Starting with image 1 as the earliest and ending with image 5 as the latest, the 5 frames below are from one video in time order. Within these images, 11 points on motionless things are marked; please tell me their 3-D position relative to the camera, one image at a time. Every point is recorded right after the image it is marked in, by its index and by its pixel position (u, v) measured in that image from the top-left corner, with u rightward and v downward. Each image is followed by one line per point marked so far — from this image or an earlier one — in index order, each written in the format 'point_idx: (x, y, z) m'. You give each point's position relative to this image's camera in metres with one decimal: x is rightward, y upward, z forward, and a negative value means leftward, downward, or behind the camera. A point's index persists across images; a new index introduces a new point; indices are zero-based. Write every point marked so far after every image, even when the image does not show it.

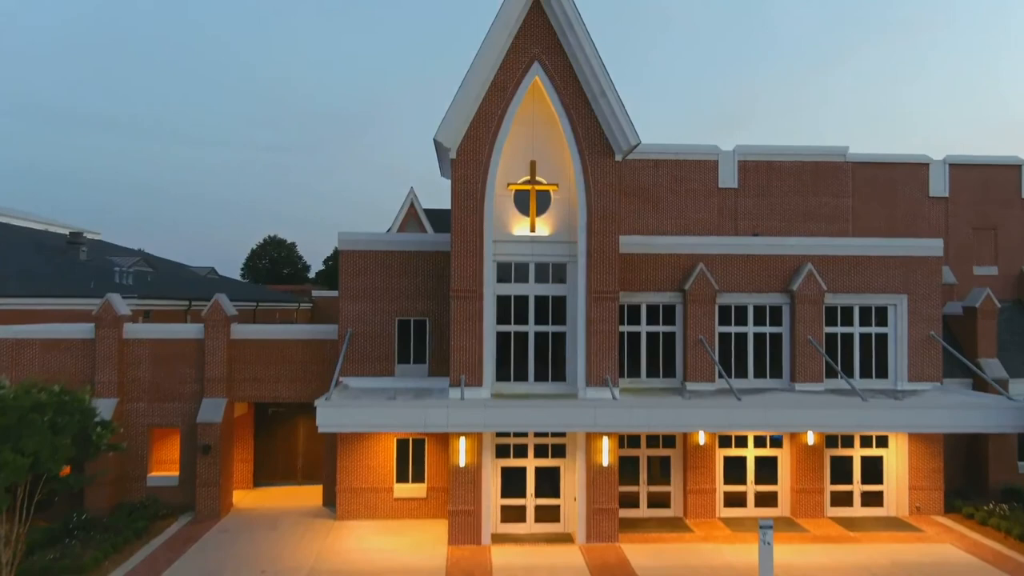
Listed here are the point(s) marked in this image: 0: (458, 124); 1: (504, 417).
0: (-1.1, +3.3, +18.9) m
1: (-0.1, -2.5, +17.6) m
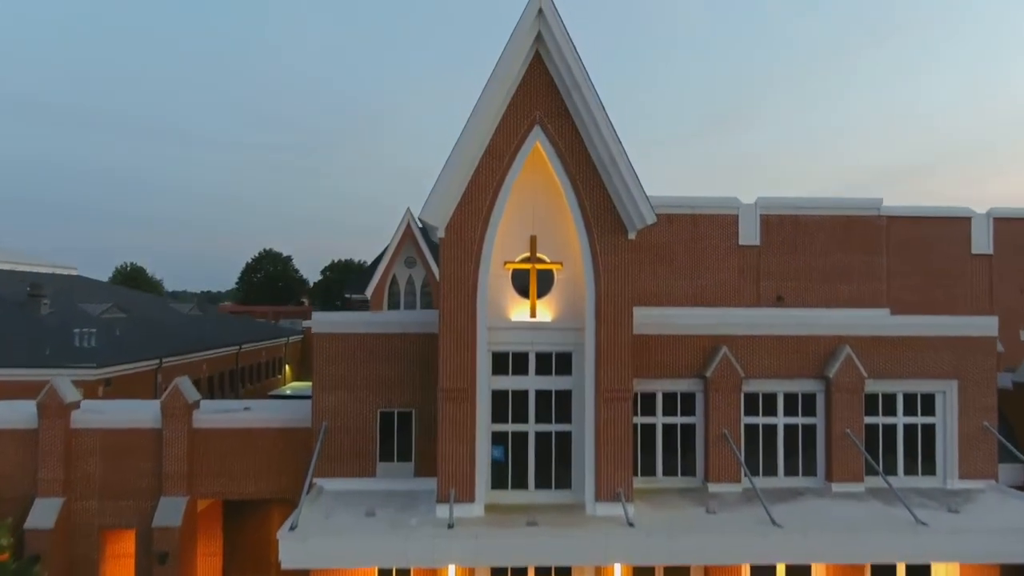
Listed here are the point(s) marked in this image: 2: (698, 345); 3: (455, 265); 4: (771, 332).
0: (-1.2, +1.6, +16.3) m
1: (-0.2, -4.2, +15.0) m
2: (+3.8, -1.2, +18.8) m
3: (-1.0, +0.4, +16.5) m
4: (+5.3, -0.9, +18.9) m
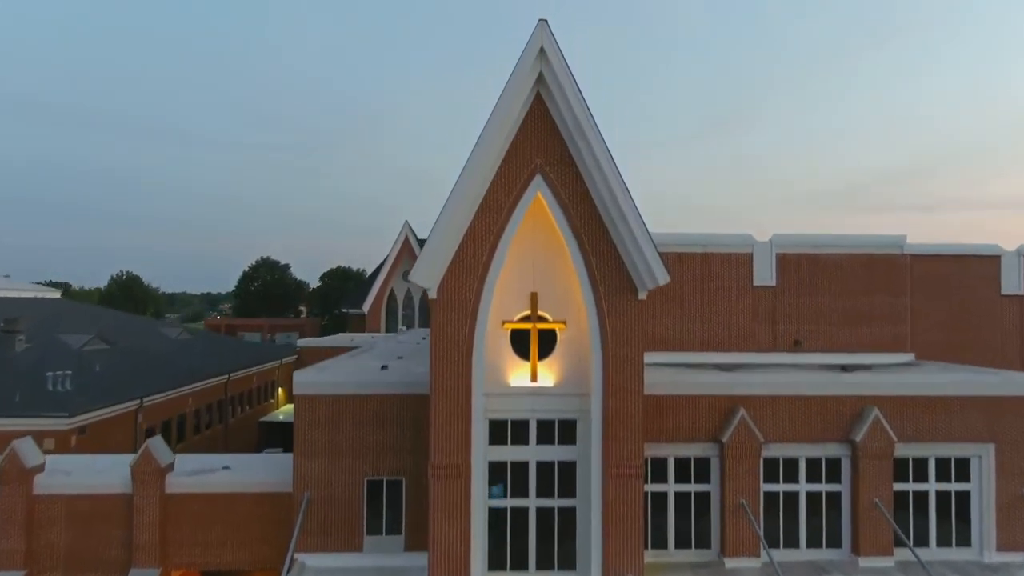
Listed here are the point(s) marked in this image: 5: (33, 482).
0: (-1.2, +0.5, +14.8) m
1: (-0.2, -5.3, +13.6) m
2: (+3.8, -2.3, +17.3) m
3: (-1.1, -0.7, +15.1) m
4: (+5.3, -2.0, +17.4) m
5: (-9.5, -3.8, +18.1) m
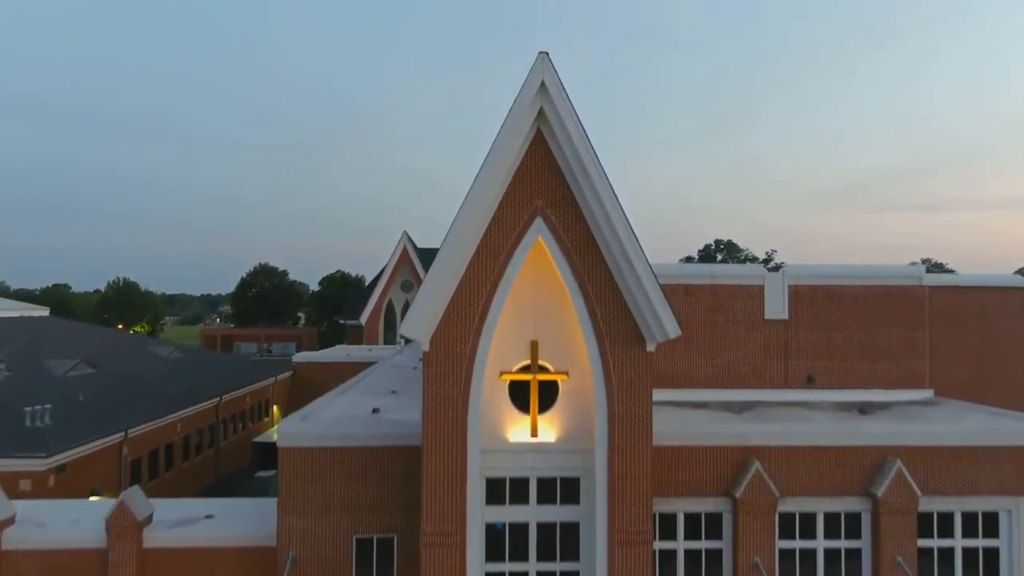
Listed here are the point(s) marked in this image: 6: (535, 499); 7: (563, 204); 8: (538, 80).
0: (-1.2, -0.3, +13.8) m
1: (-0.2, -6.1, +12.5) m
2: (+3.8, -3.0, +16.2) m
3: (-1.1, -1.4, +14.0) m
4: (+5.3, -2.8, +16.3) m
5: (-9.5, -4.6, +17.0) m
6: (+0.4, -3.4, +14.8) m
7: (+0.8, +1.3, +14.1) m
8: (+0.4, +3.0, +13.4) m
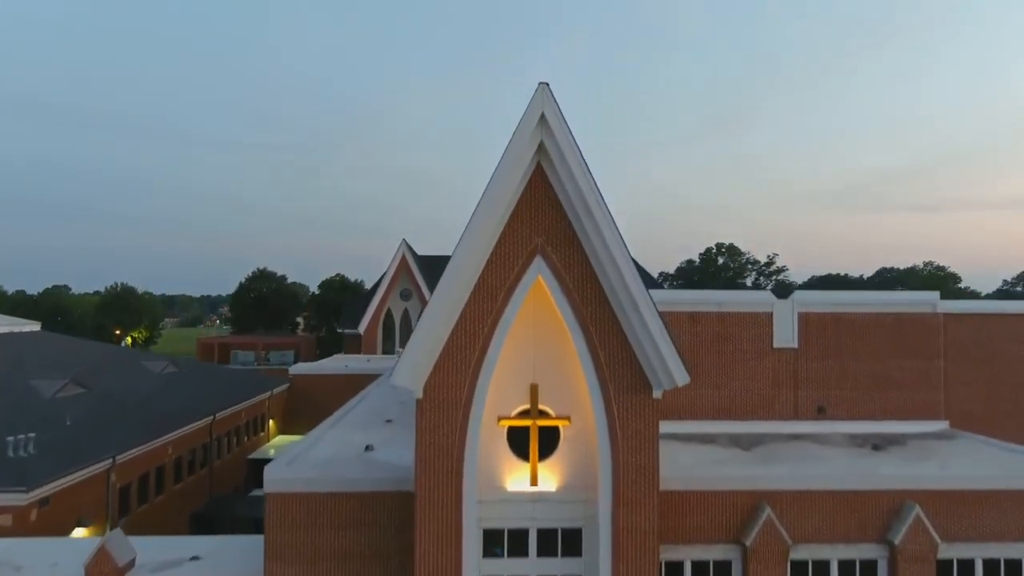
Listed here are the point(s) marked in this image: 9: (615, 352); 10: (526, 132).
0: (-1.2, -0.9, +13.0) m
1: (-0.2, -6.7, +11.7) m
2: (+3.8, -3.7, +15.5) m
3: (-1.1, -2.1, +13.2) m
4: (+5.3, -3.4, +15.5) m
5: (-9.5, -5.2, +16.2) m
6: (+0.4, -4.0, +14.0) m
7: (+0.8, +0.7, +13.4) m
8: (+0.4, +2.4, +12.6) m
9: (+1.5, -0.9, +13.4) m
10: (+0.2, +2.2, +12.7) m
